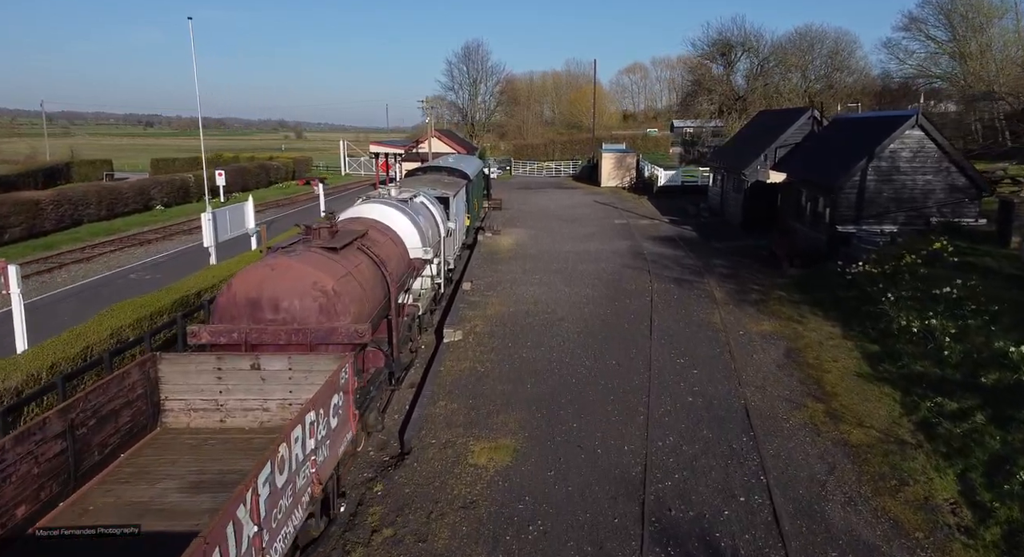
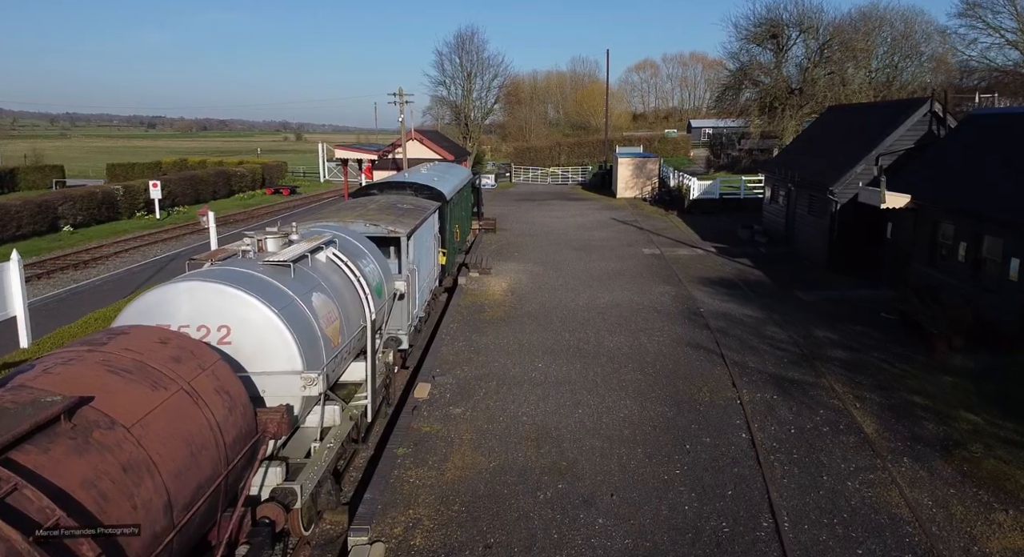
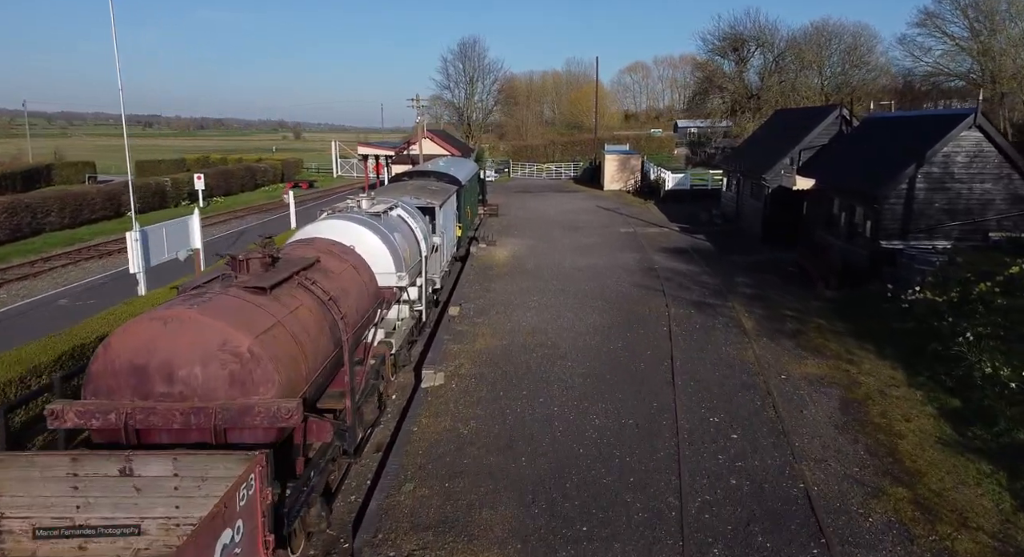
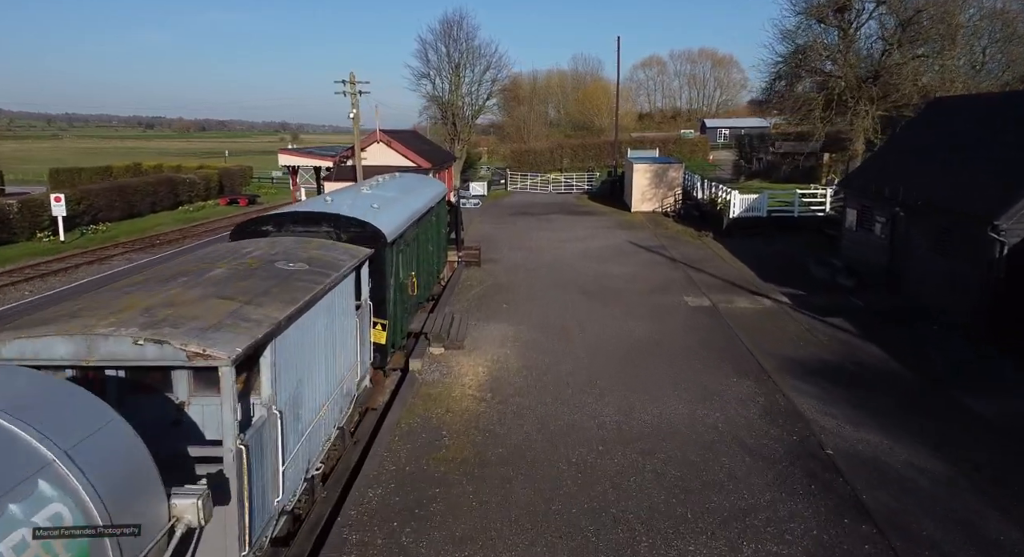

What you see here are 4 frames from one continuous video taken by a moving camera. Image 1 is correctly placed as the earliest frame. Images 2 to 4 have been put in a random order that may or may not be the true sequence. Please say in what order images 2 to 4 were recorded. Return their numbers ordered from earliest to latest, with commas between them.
3, 2, 4
